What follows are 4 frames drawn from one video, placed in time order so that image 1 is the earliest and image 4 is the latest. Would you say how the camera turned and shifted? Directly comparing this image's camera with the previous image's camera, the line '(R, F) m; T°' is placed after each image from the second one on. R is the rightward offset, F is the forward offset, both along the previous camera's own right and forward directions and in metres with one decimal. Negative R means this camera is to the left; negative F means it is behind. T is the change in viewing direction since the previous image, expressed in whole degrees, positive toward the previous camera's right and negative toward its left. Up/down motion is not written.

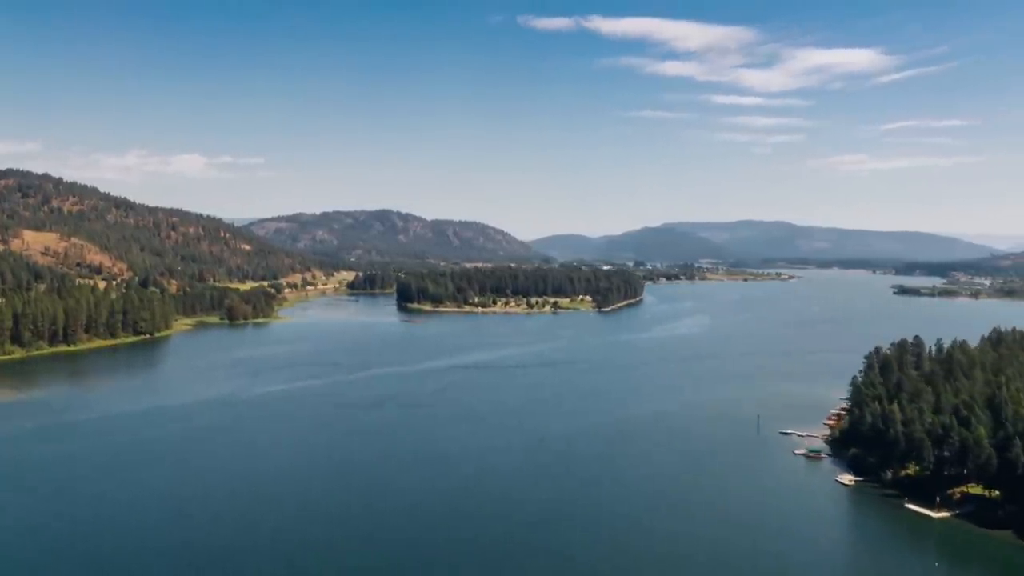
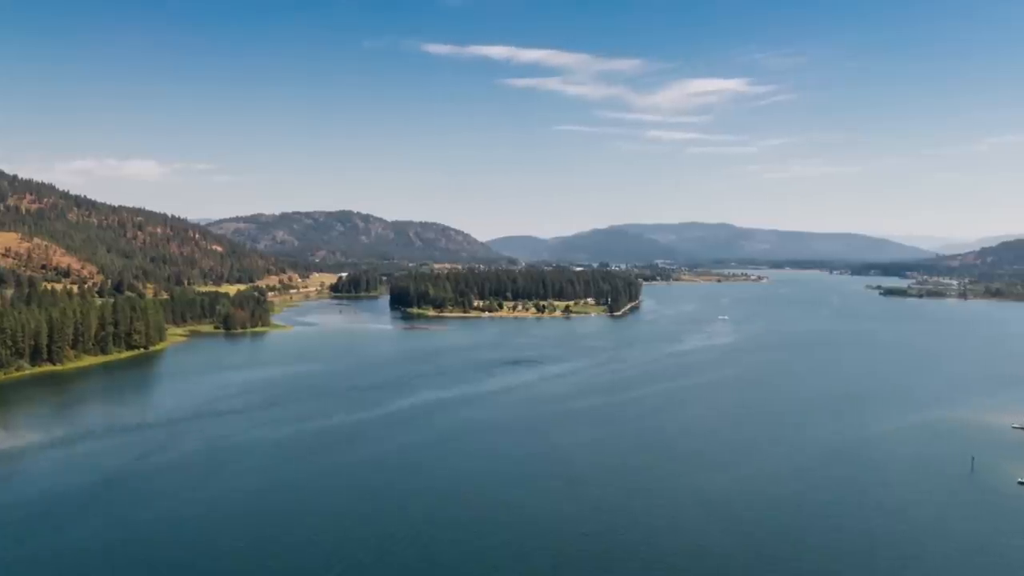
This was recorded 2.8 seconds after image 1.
(-2.8, +3.8) m; +2°
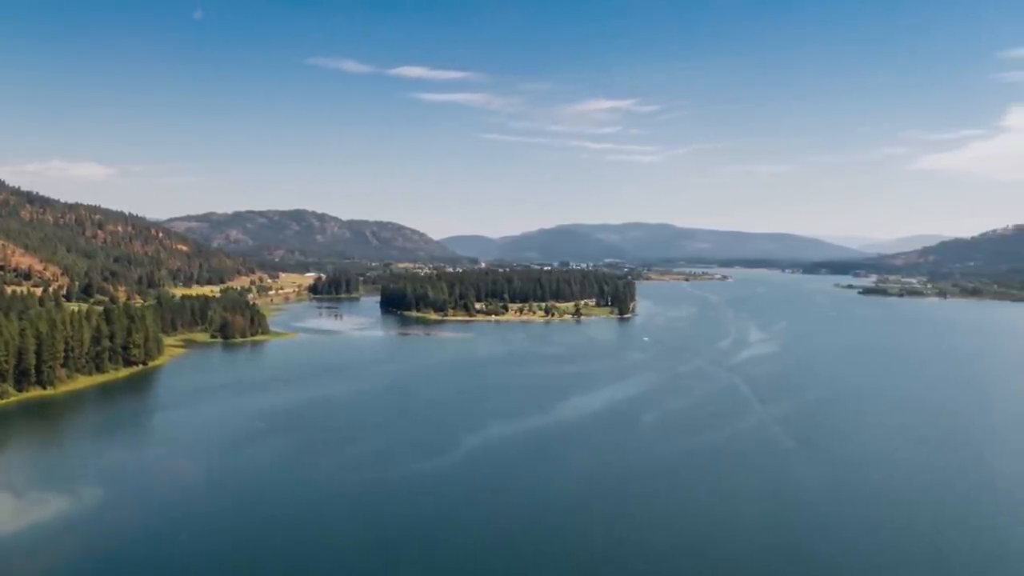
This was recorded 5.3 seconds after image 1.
(-2.8, +3.5) m; +3°
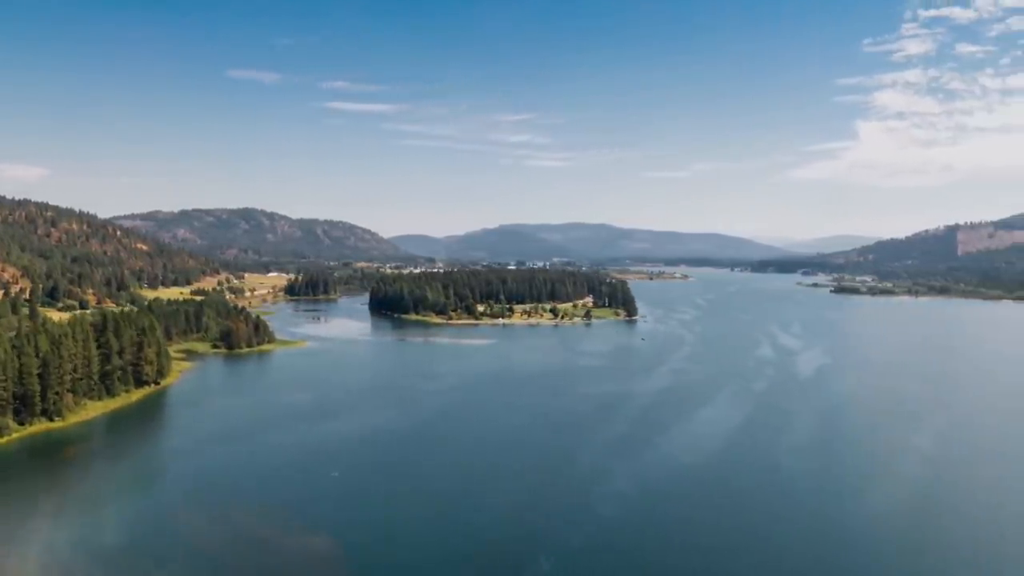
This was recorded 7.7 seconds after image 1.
(-2.9, +3.2) m; +3°
